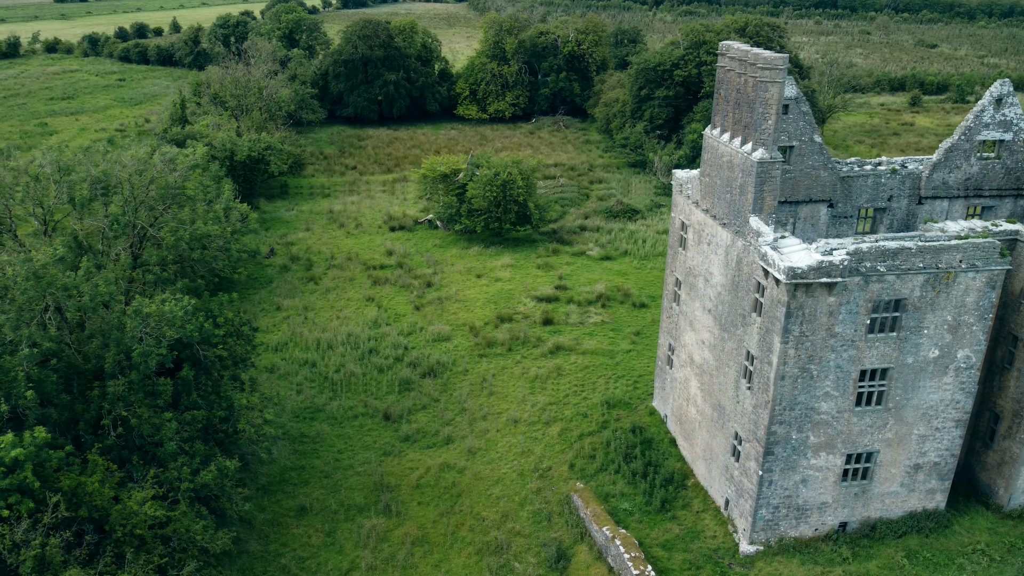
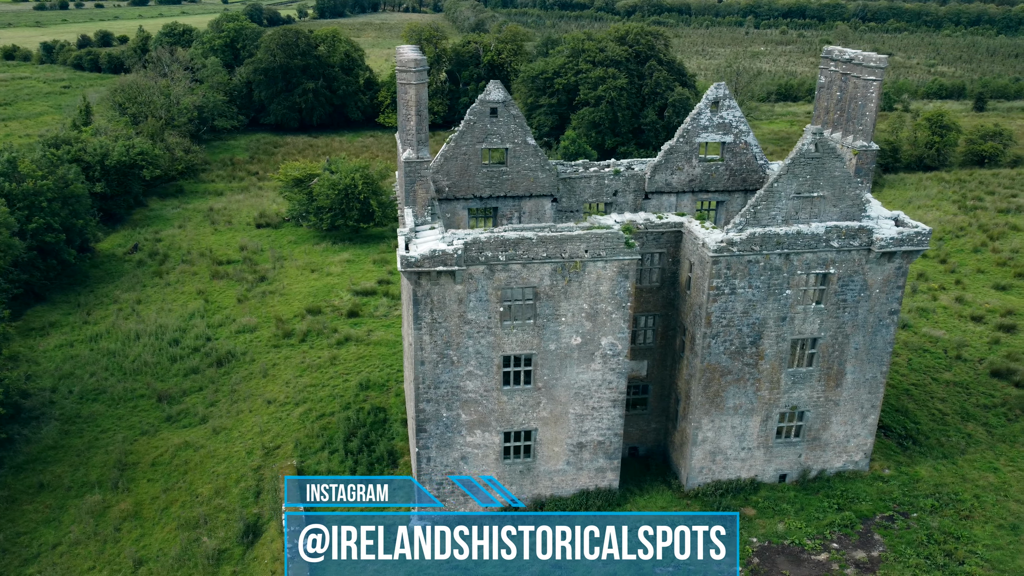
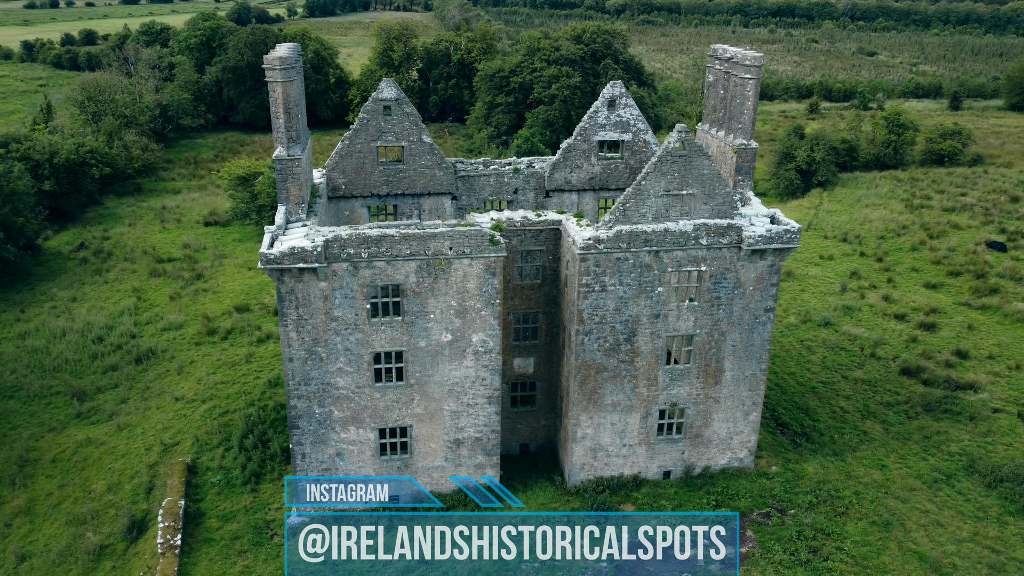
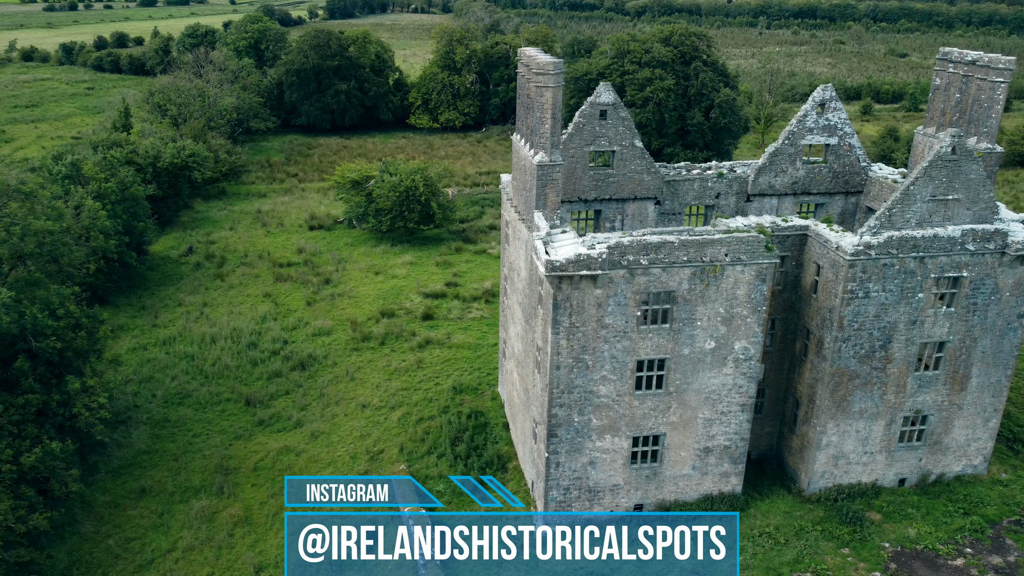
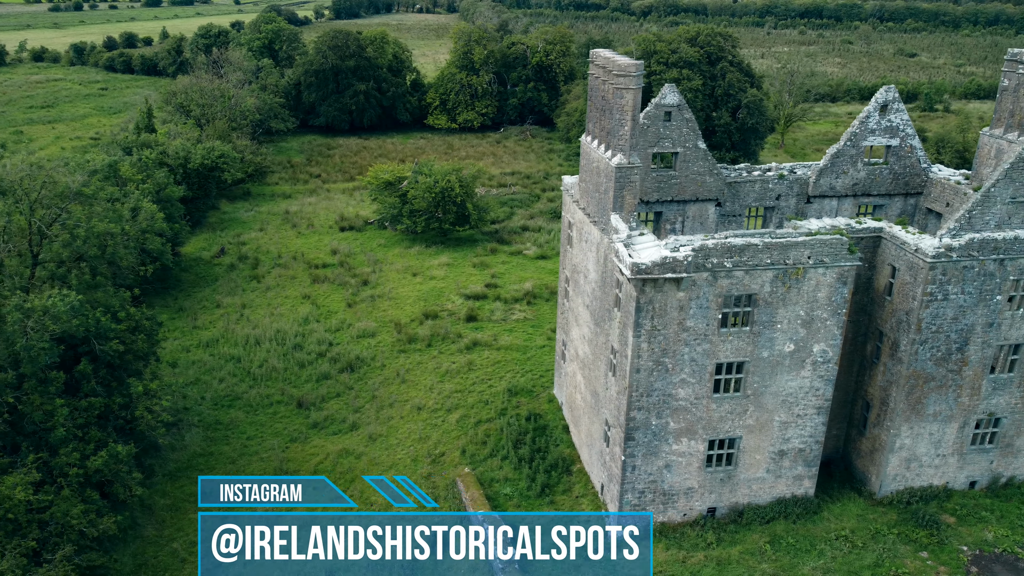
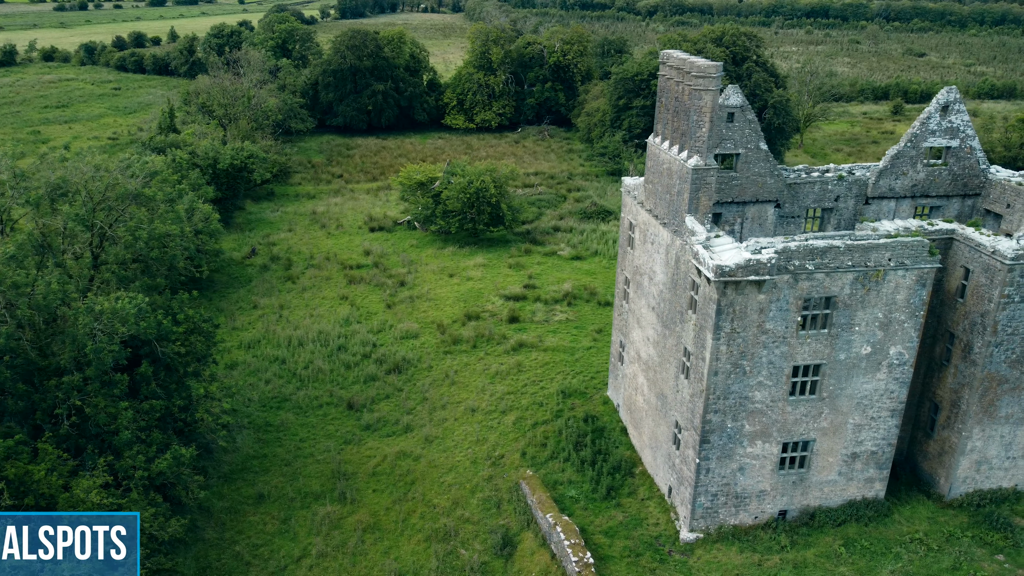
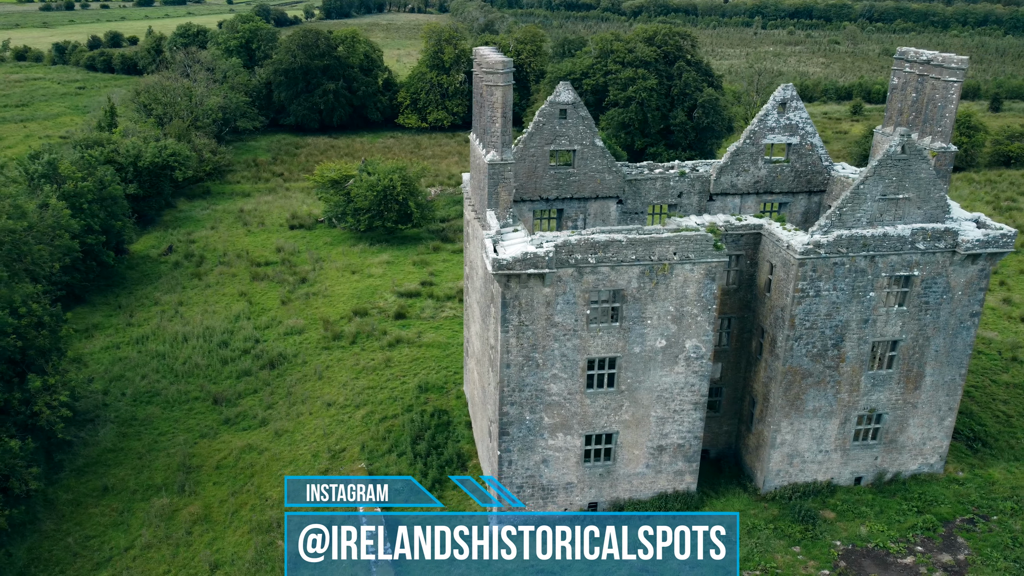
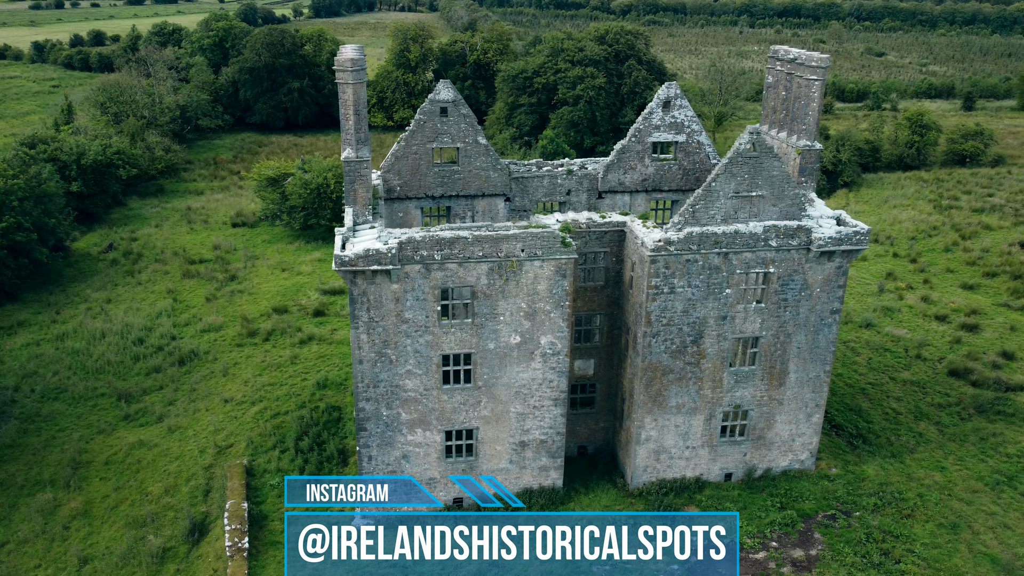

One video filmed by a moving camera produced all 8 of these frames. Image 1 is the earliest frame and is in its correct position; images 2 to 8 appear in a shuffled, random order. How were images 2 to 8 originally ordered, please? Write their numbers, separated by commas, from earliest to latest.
6, 5, 4, 7, 2, 8, 3
